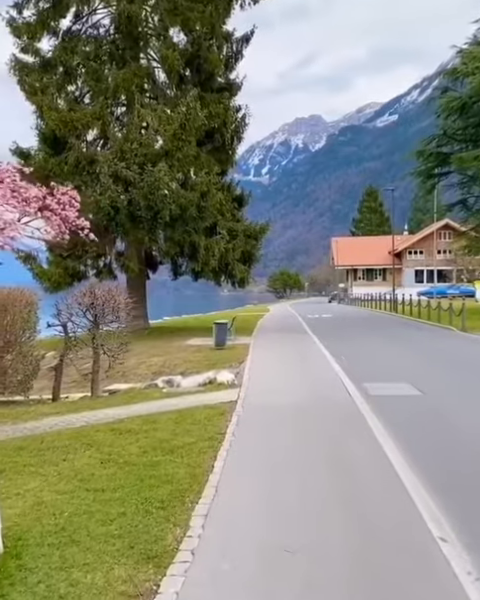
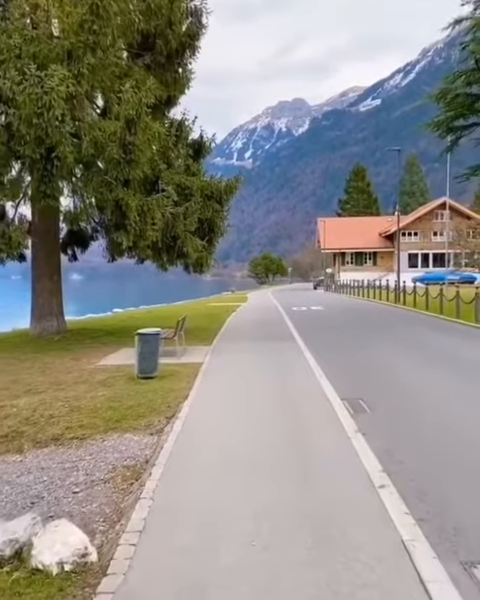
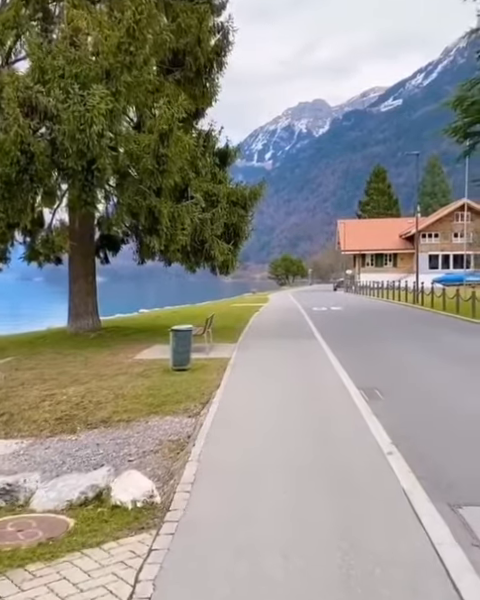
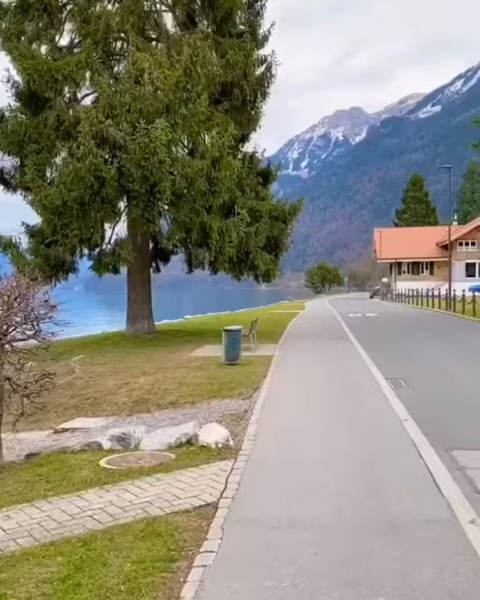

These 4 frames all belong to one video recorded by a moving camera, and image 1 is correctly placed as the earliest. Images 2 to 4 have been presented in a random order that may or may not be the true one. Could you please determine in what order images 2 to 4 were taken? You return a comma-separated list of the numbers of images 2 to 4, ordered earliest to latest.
4, 3, 2
